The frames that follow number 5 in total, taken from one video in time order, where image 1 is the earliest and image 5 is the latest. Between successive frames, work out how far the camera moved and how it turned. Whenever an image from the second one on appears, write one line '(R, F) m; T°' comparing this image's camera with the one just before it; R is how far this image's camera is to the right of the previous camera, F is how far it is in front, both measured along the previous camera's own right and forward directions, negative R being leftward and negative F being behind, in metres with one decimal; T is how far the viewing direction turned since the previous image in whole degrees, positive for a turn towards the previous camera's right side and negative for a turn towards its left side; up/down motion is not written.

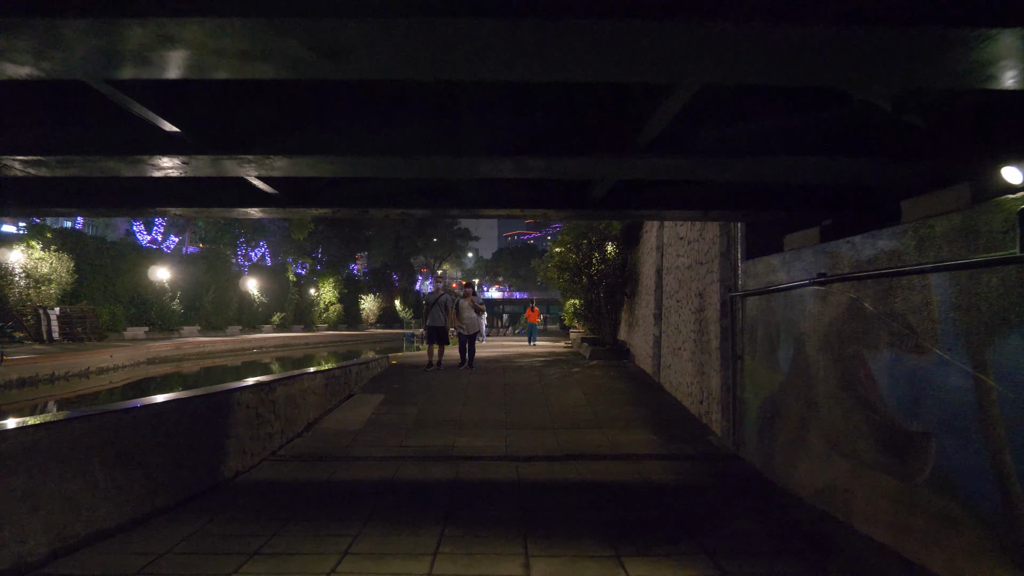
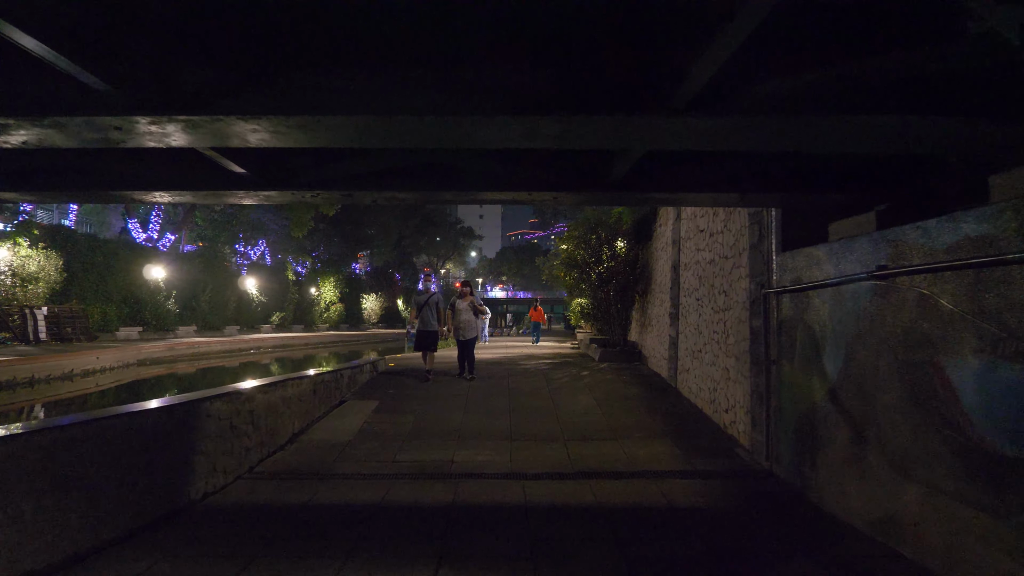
(0.0, +0.9) m; 0°
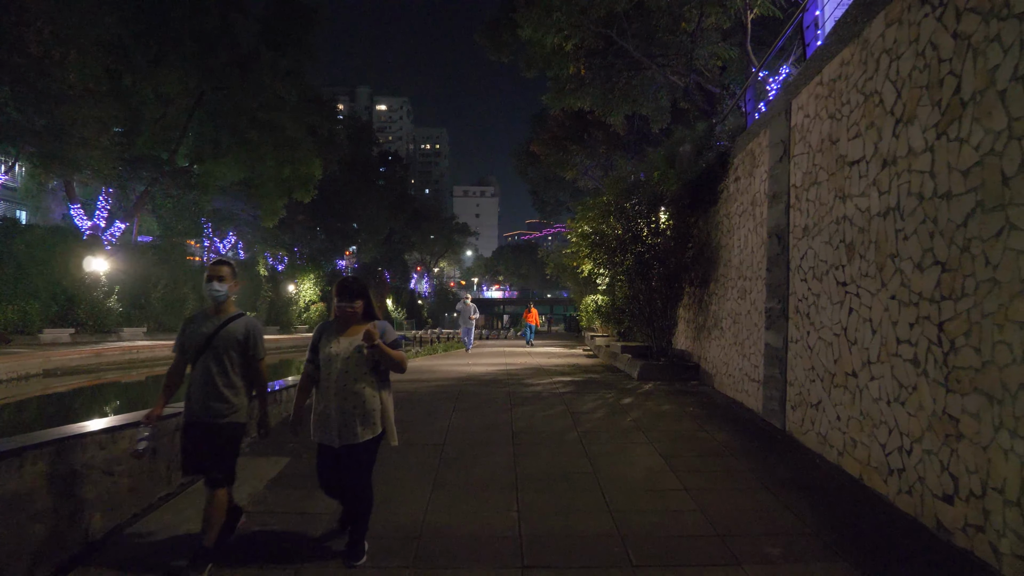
(-0.1, +4.2) m; 0°
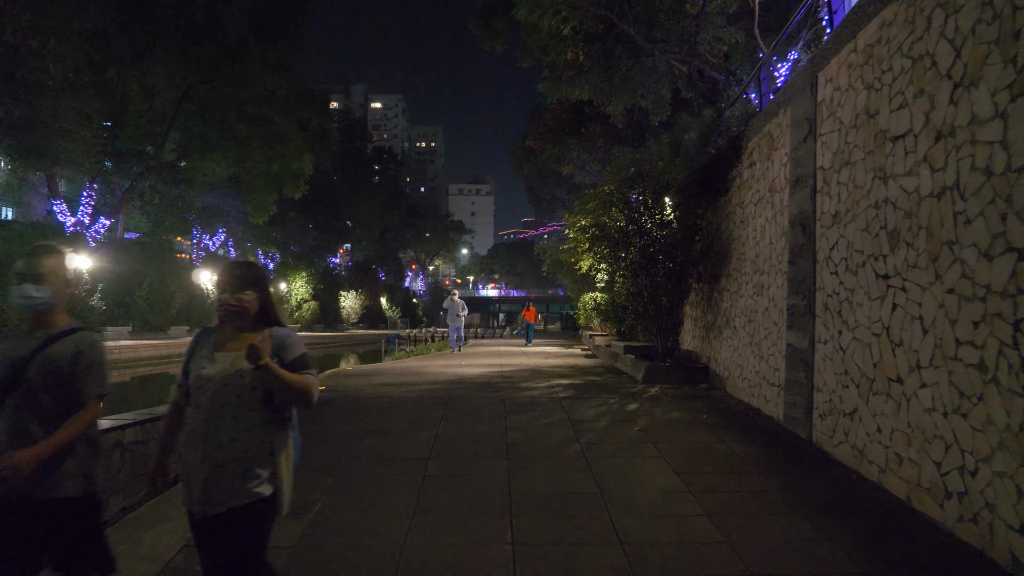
(0.0, +0.7) m; 0°
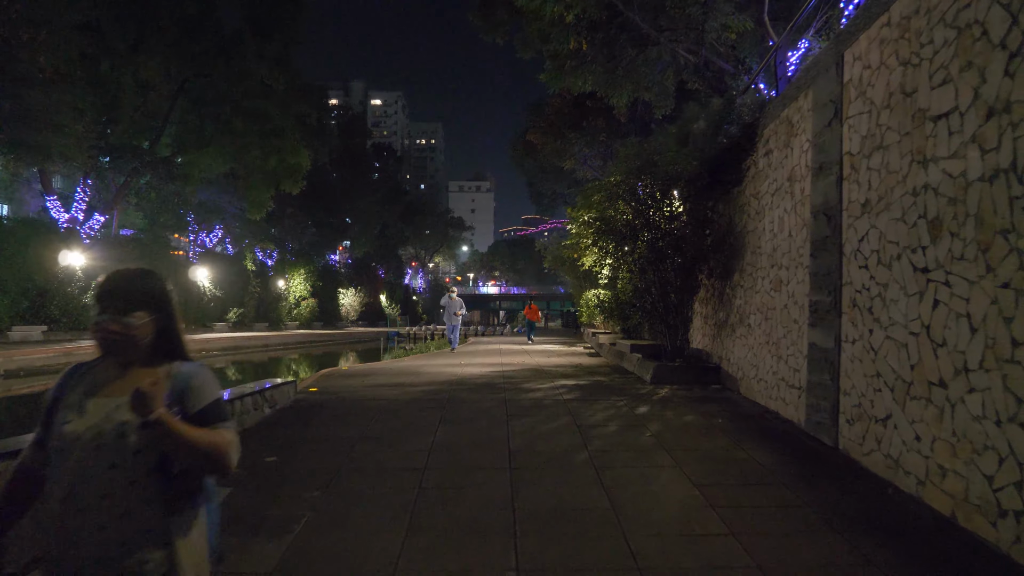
(0.0, +0.4) m; 0°
